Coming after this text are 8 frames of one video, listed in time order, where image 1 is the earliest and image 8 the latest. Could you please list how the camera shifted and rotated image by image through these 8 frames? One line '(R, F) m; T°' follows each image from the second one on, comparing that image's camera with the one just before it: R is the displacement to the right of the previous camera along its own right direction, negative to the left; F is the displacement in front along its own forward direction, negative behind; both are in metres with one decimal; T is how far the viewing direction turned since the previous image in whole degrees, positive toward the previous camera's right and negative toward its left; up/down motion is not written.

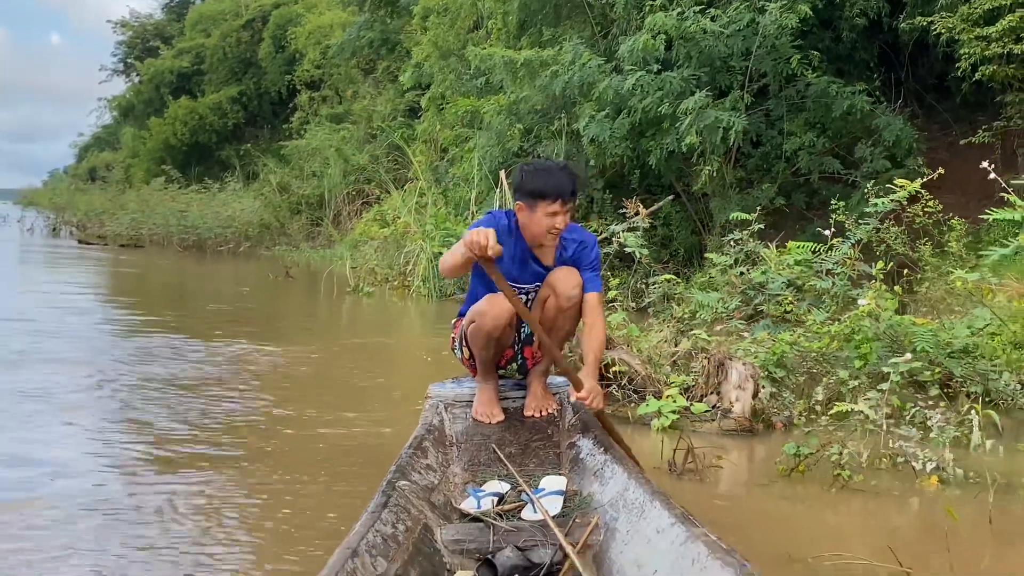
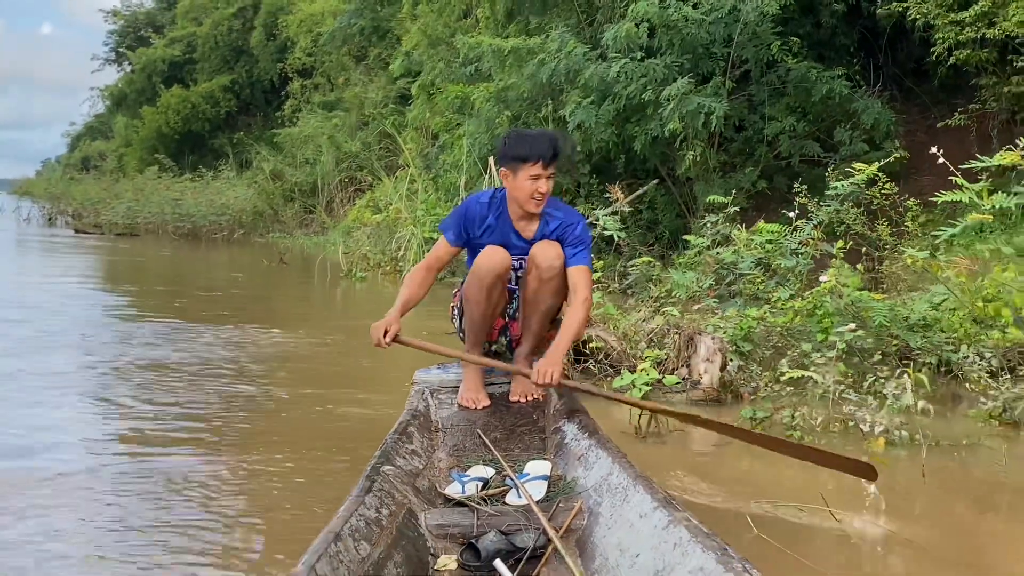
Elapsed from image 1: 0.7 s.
(0.0, -0.2) m; 0°
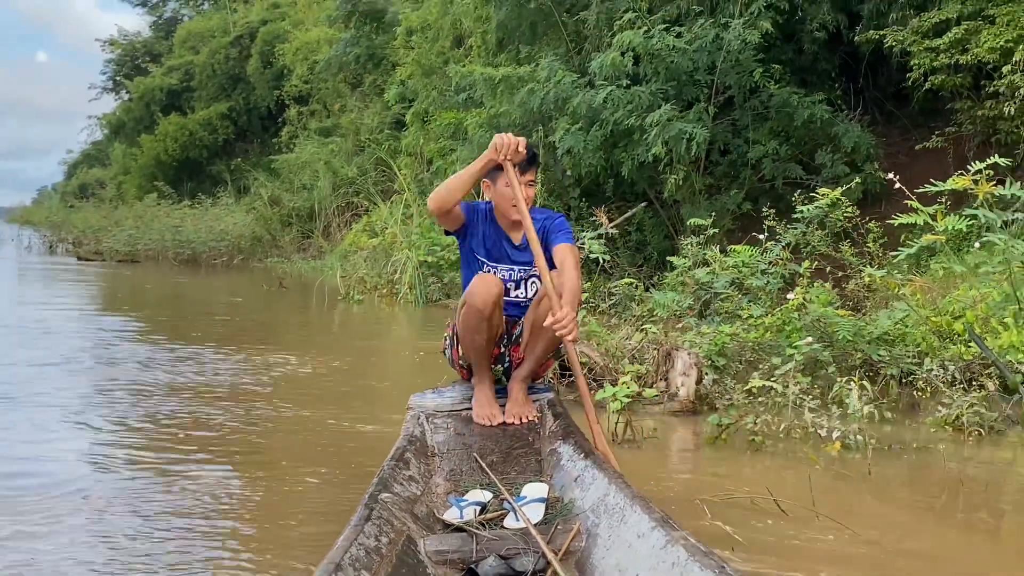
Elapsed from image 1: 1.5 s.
(0.0, -0.2) m; 0°
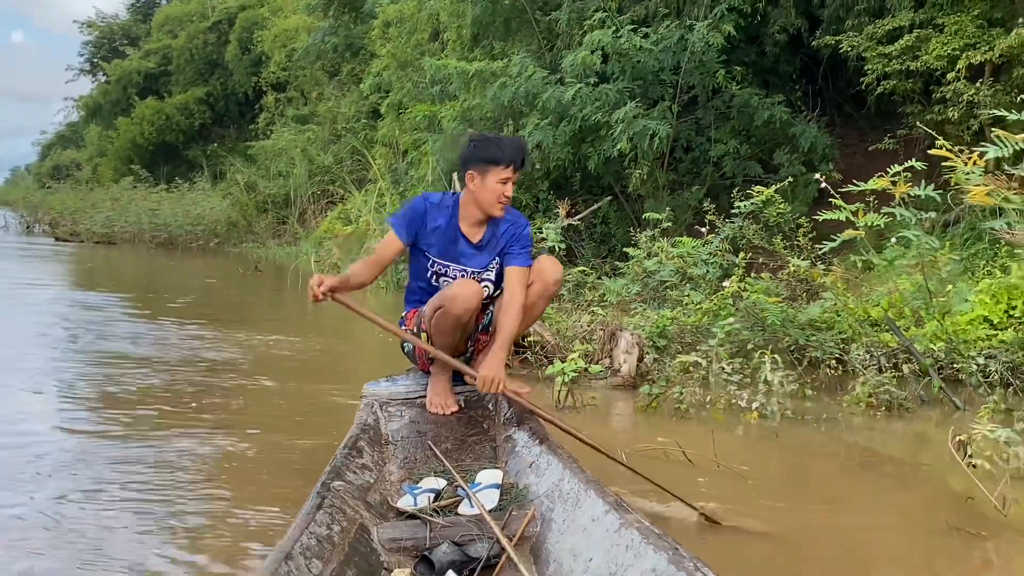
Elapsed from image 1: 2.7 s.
(+0.1, -0.3) m; +2°
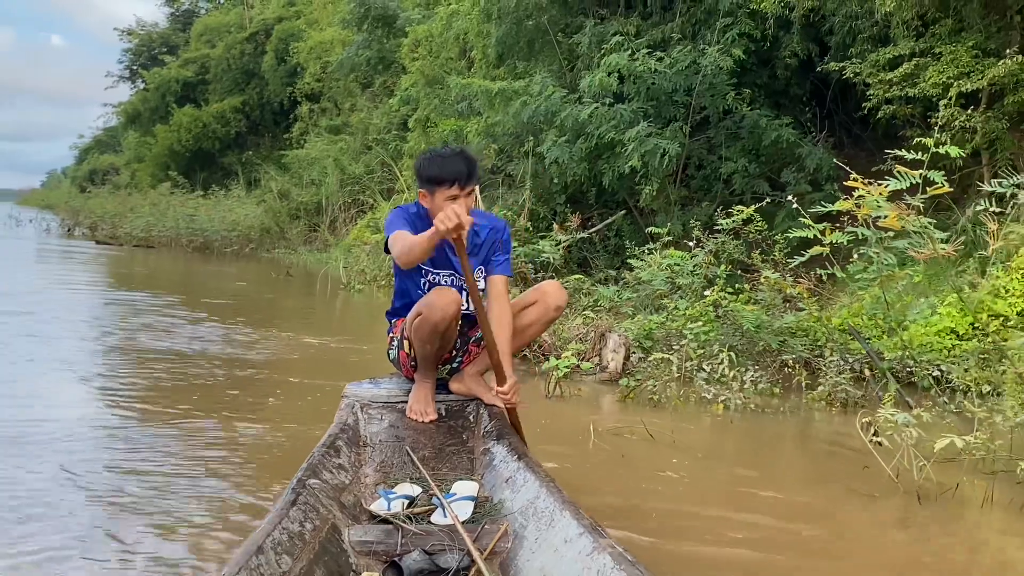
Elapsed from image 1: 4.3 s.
(+0.1, -0.4) m; -2°
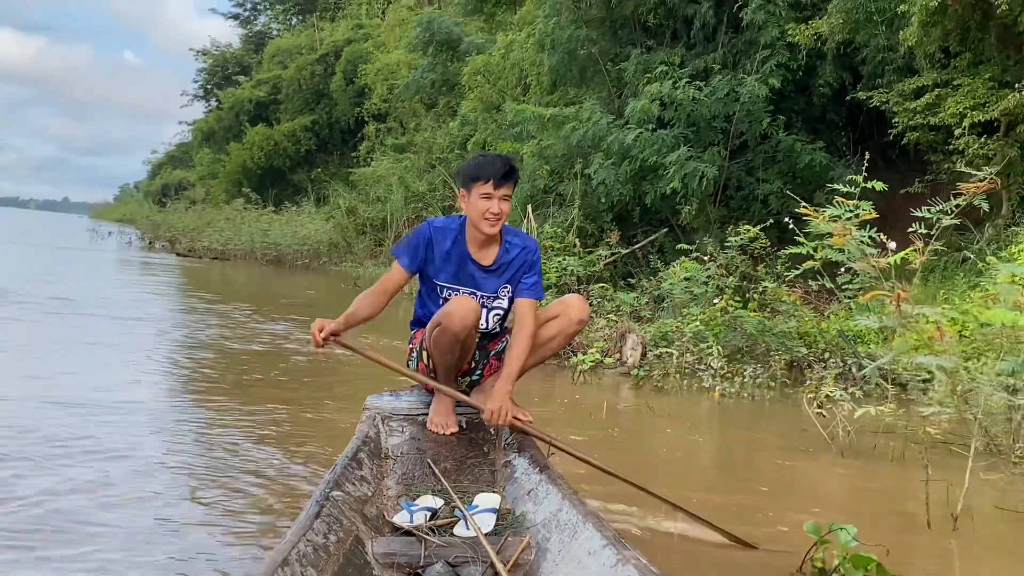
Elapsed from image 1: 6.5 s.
(+0.1, -0.7) m; -4°
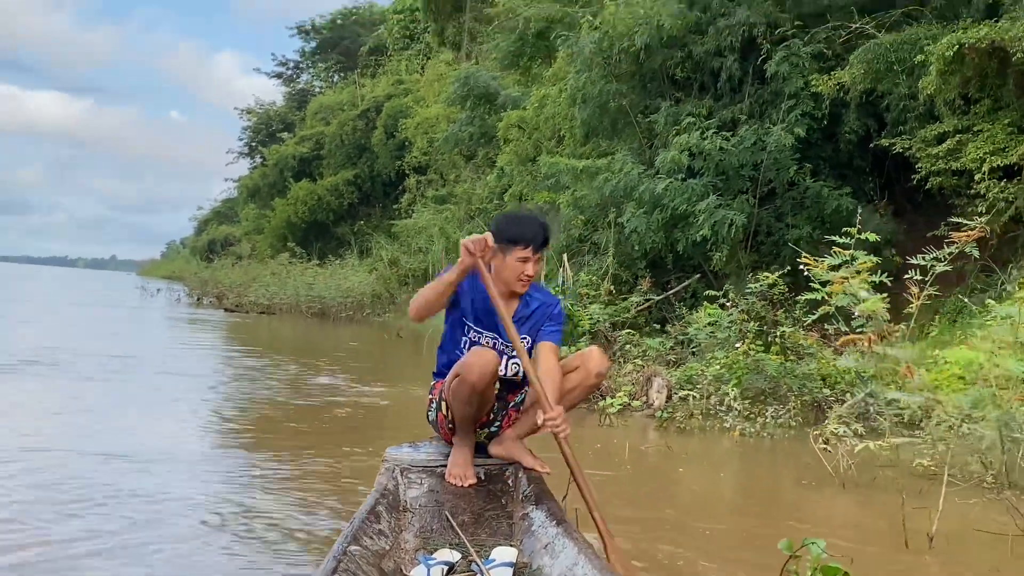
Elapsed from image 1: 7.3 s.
(+0.1, -0.3) m; -3°
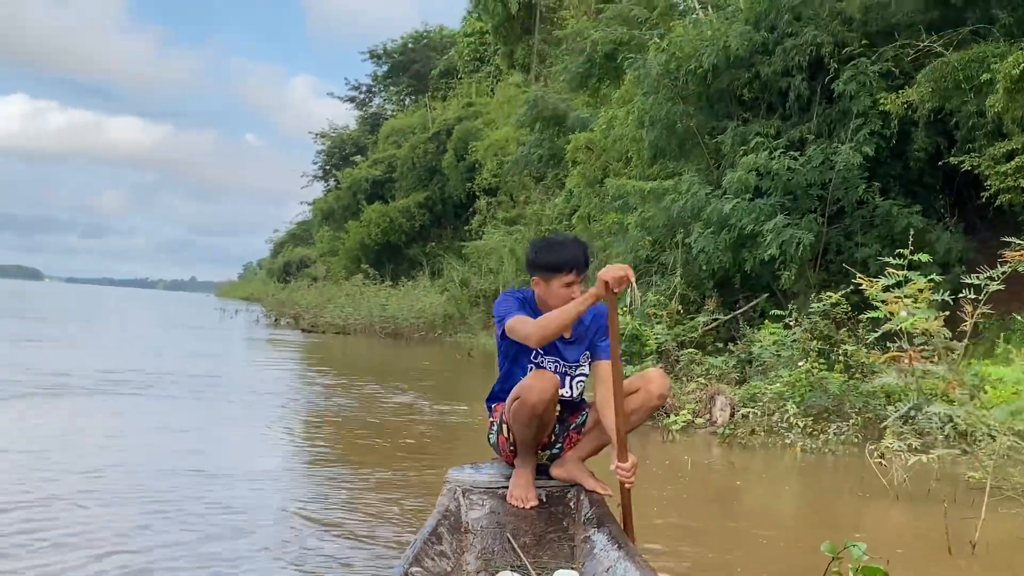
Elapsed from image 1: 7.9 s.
(0.0, -0.3) m; -5°
